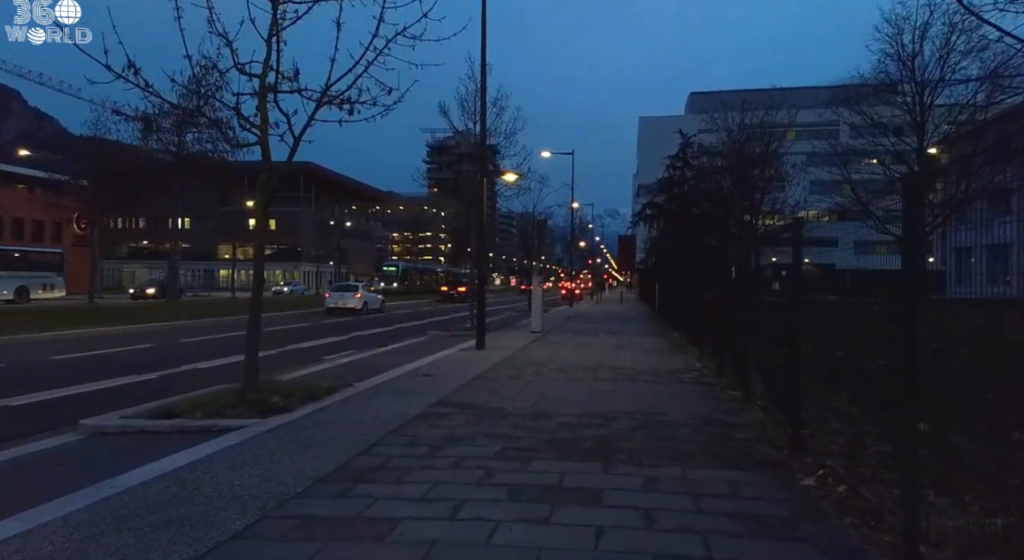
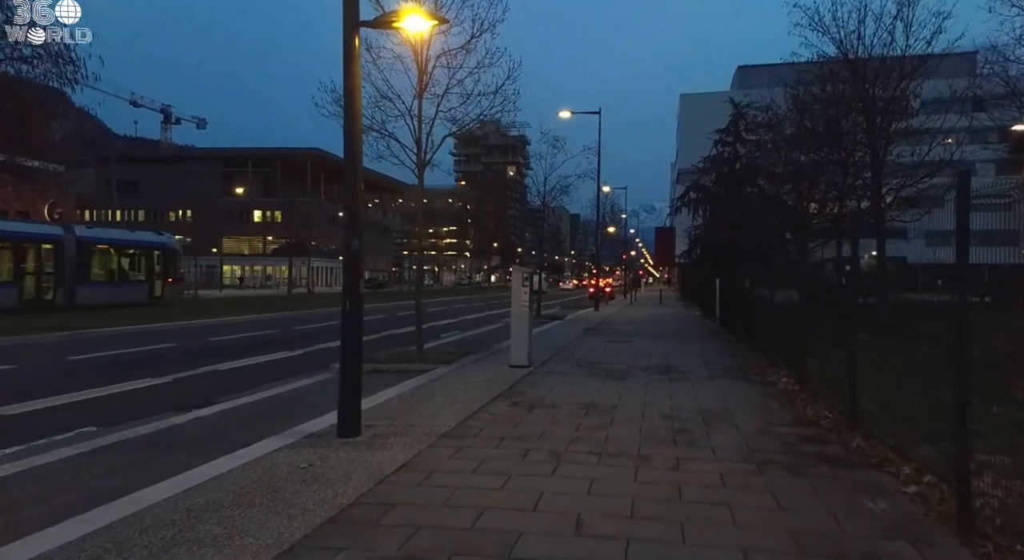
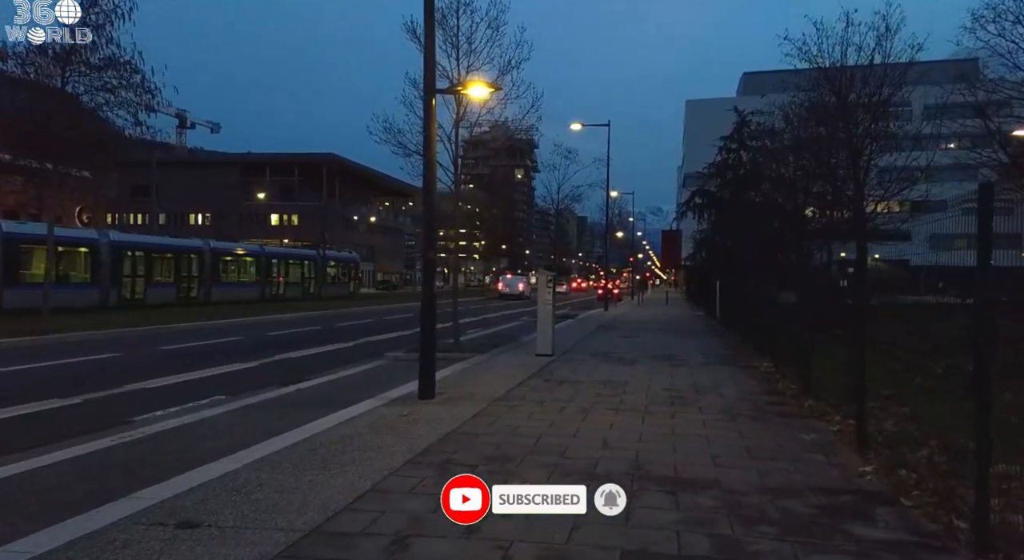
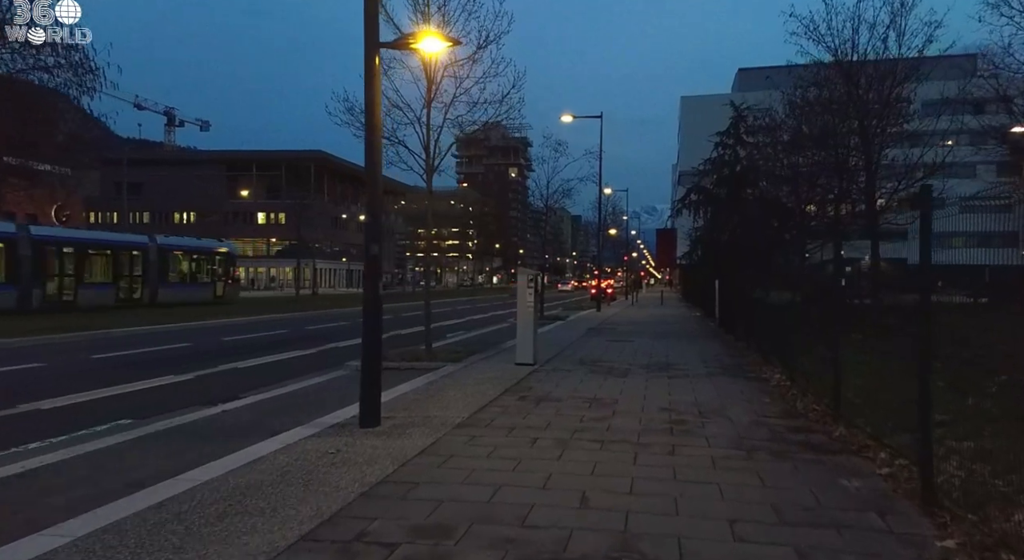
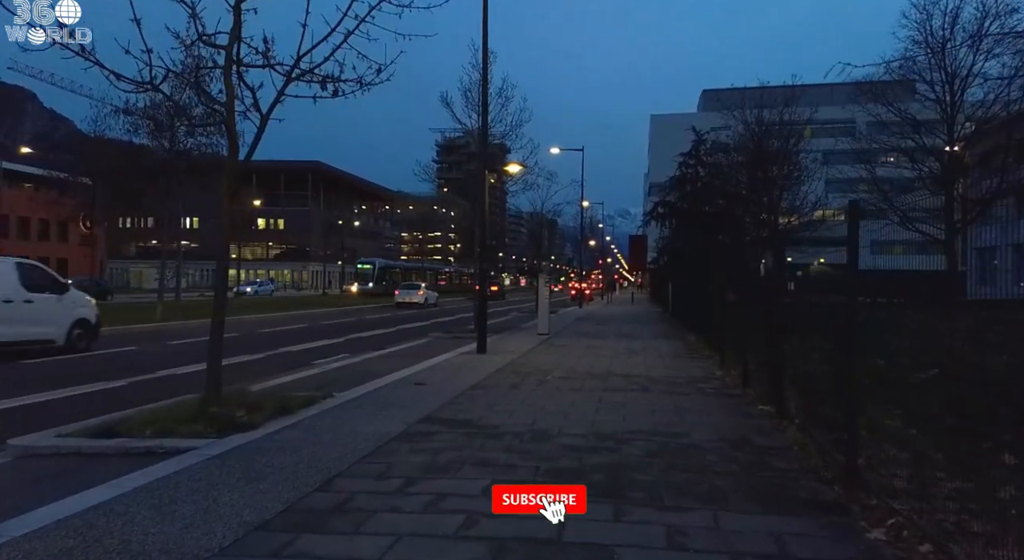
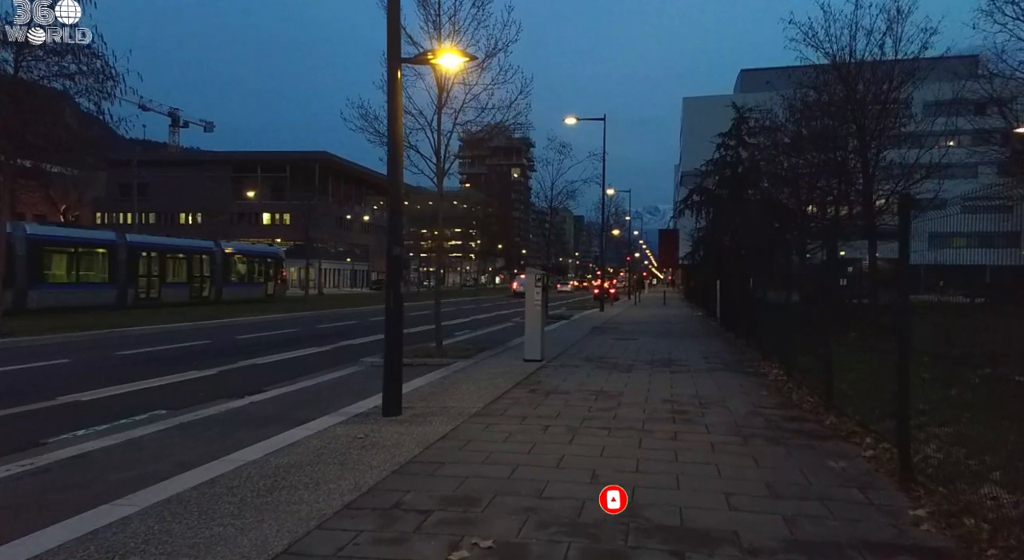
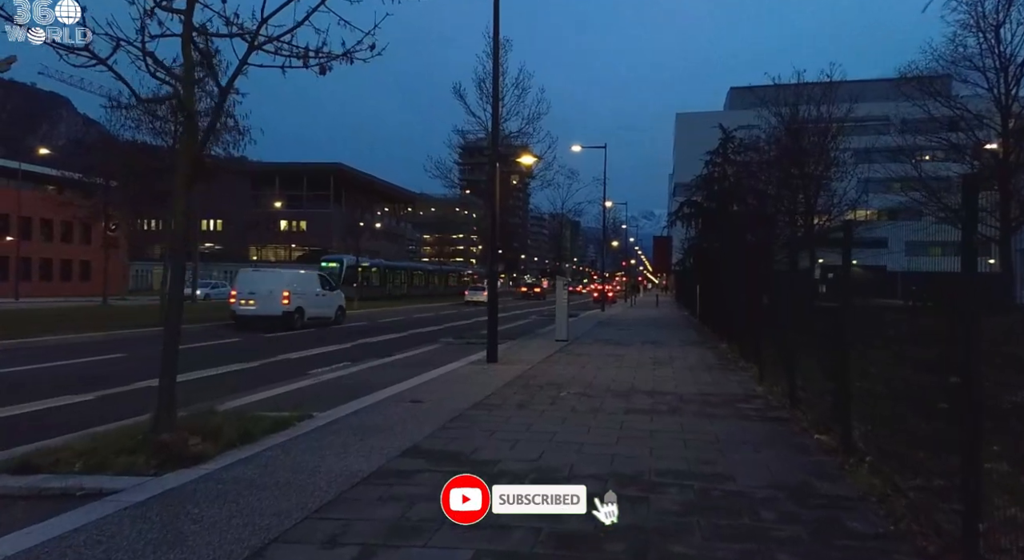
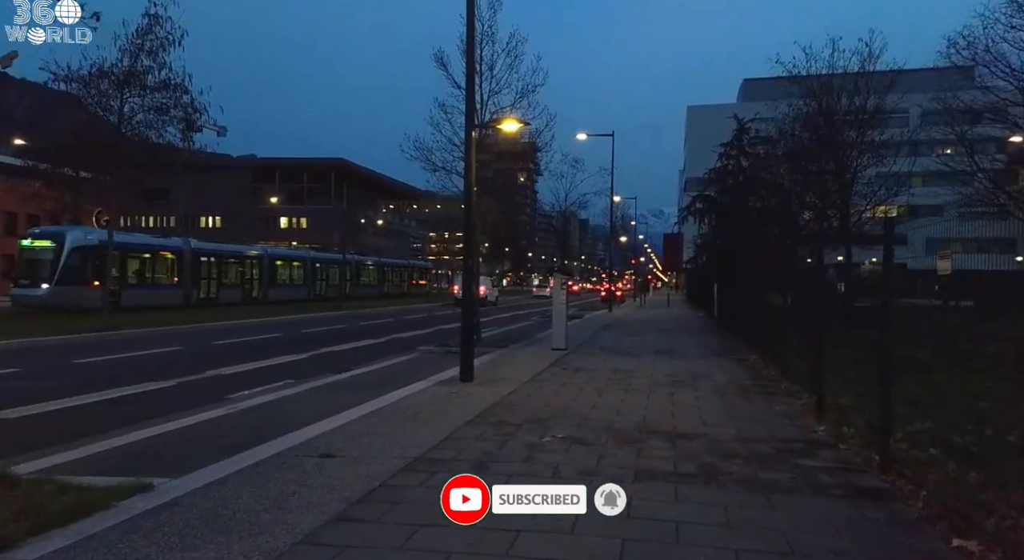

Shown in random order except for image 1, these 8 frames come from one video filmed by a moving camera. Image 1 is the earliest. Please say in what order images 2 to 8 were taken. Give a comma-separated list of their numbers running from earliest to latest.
5, 7, 8, 3, 6, 4, 2
